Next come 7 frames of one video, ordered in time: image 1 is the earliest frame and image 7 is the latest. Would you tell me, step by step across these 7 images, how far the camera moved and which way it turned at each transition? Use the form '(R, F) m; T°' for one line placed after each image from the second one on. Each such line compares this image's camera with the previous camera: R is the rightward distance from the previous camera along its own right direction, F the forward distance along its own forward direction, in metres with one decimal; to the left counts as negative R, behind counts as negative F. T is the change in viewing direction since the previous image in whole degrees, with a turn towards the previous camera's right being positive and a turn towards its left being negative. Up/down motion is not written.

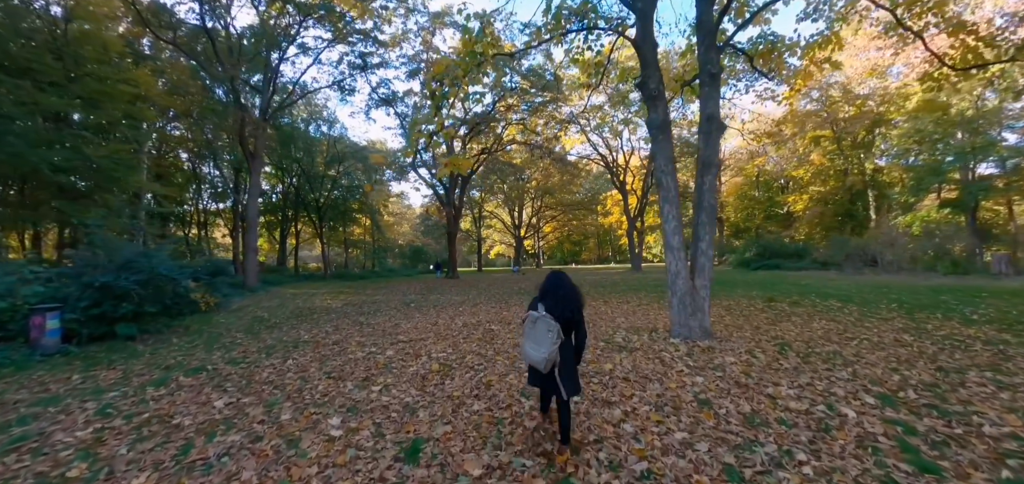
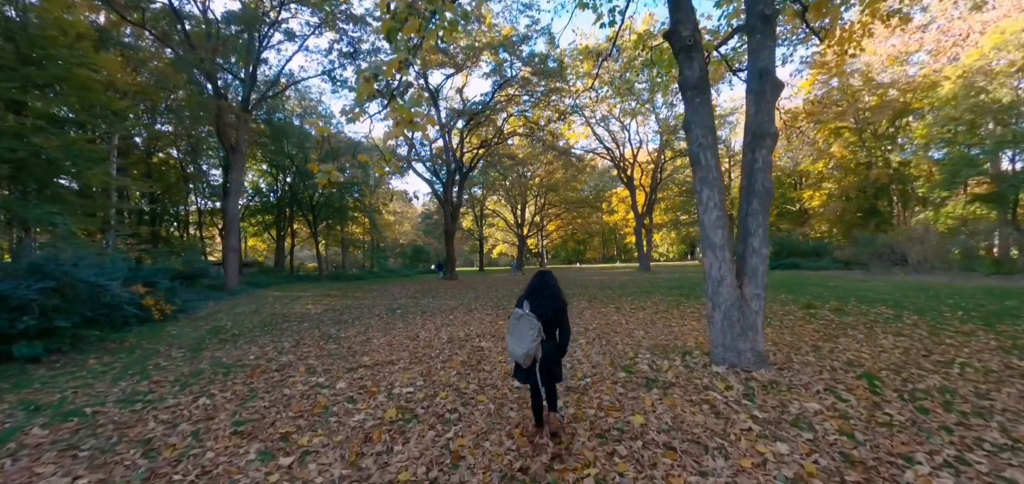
(+0.2, +1.5) m; -1°
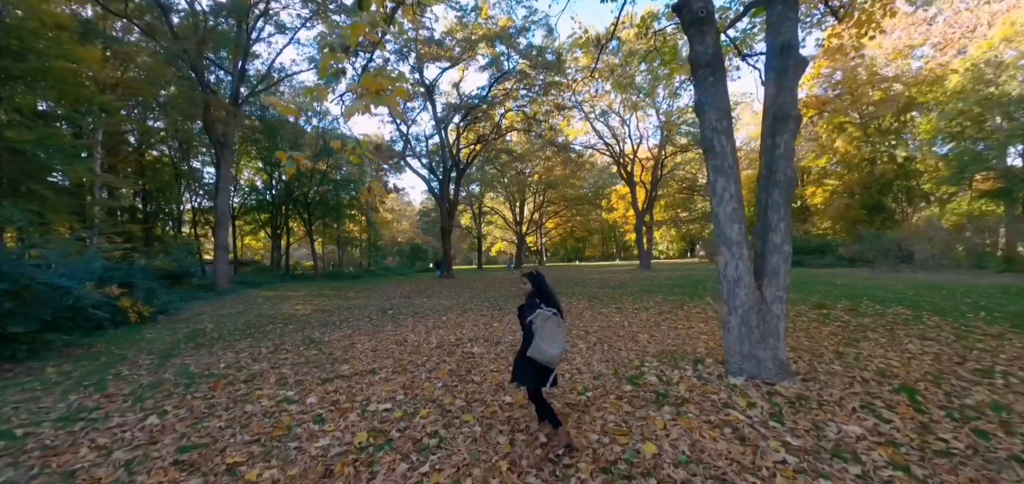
(+0.1, +0.5) m; 0°
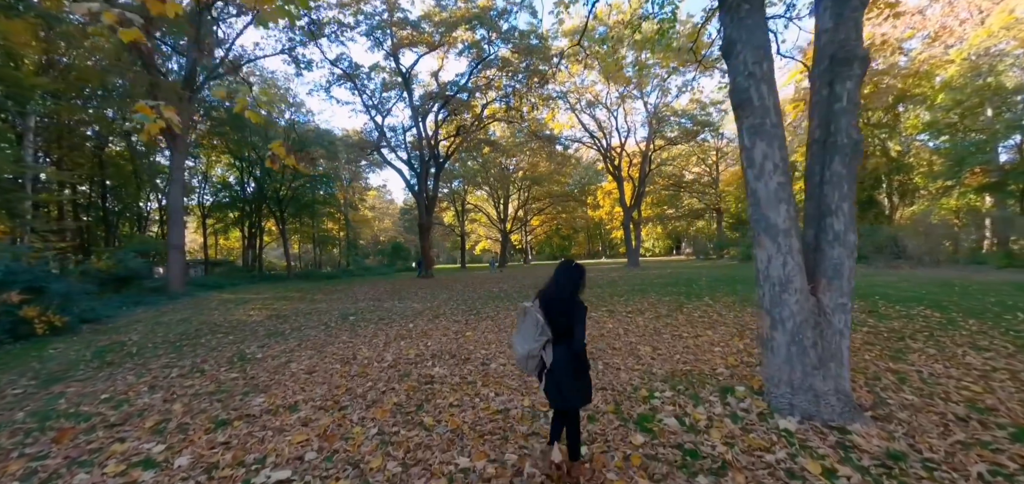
(+0.2, +1.2) m; +2°
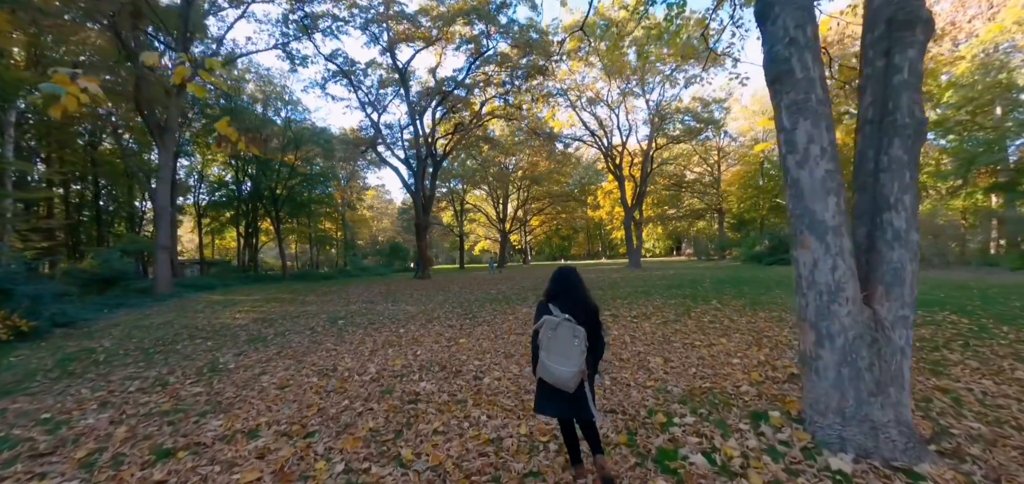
(0.0, +0.5) m; 0°
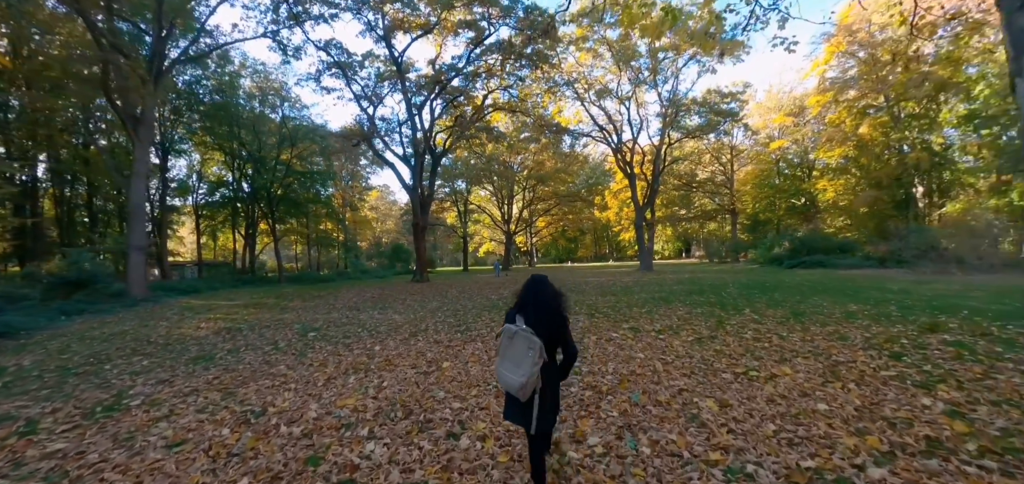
(+0.1, +1.3) m; -1°
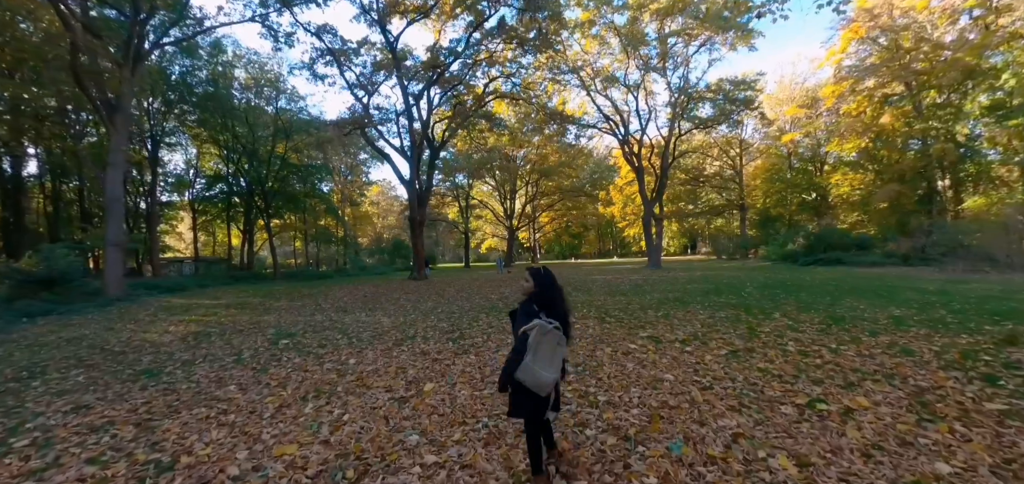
(0.0, +1.0) m; 0°
